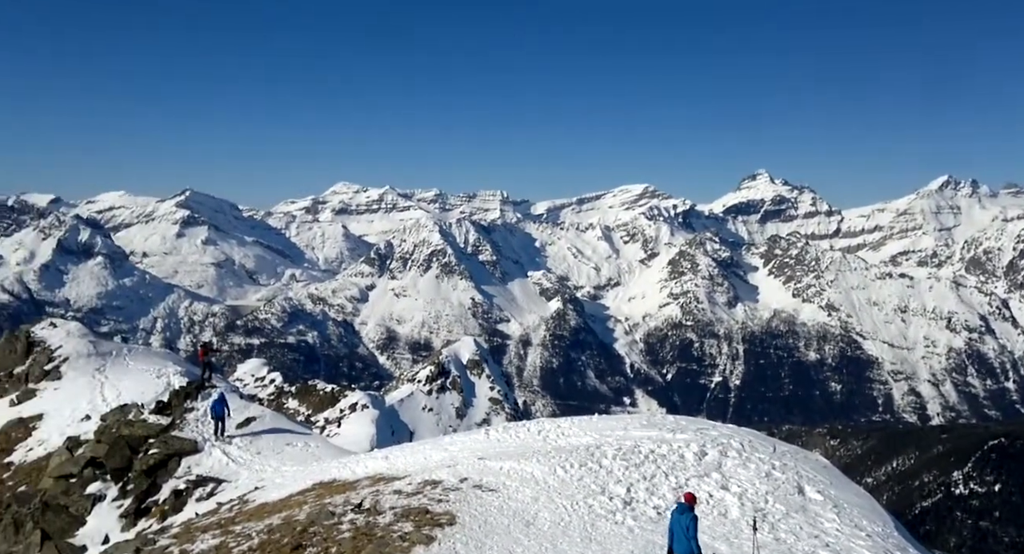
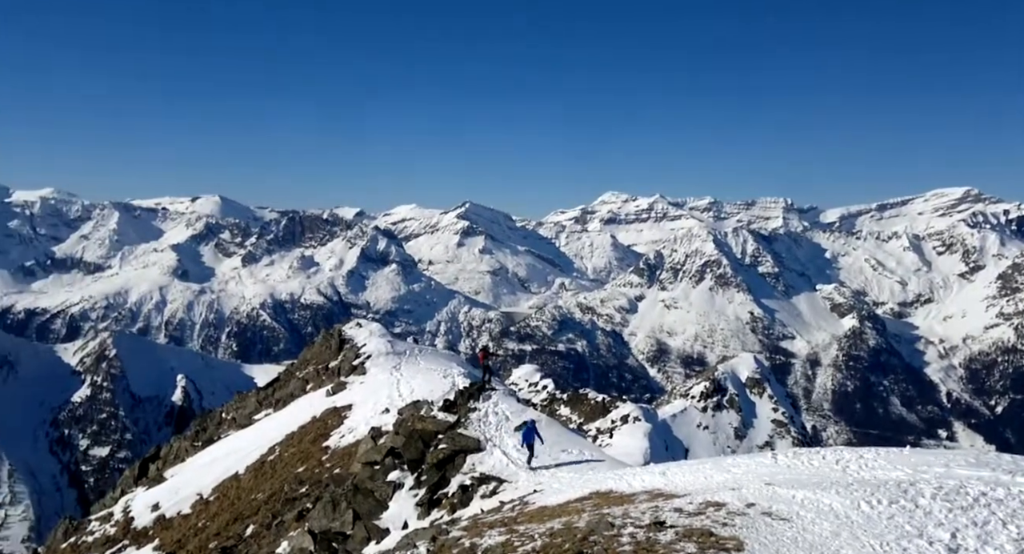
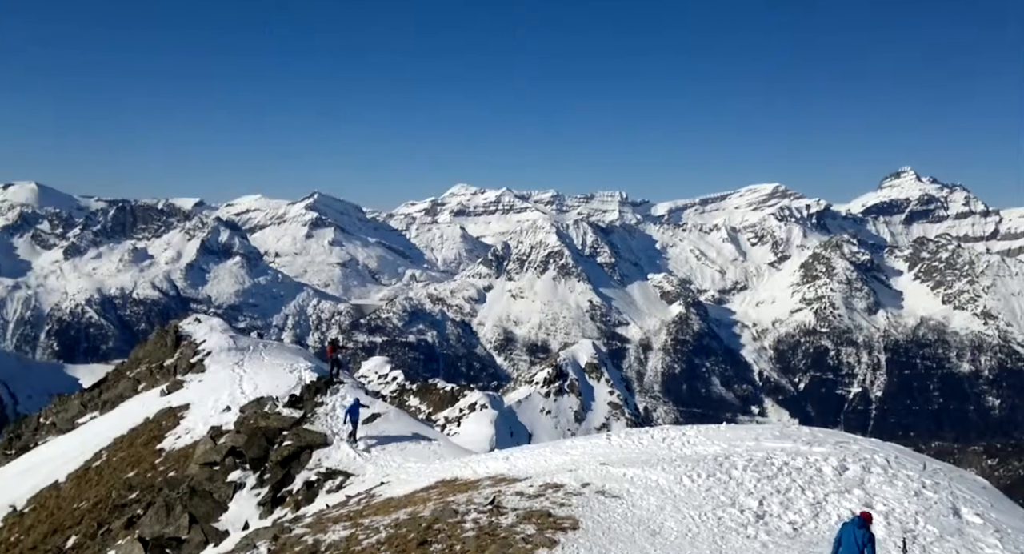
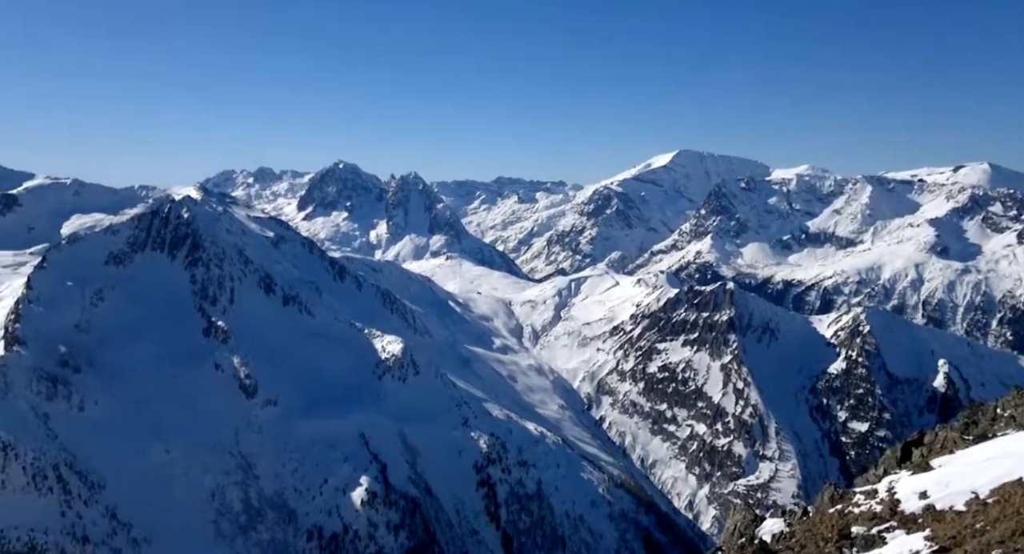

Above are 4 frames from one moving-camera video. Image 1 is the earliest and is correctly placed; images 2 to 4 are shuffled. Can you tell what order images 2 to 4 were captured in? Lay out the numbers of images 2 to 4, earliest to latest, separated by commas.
3, 2, 4
